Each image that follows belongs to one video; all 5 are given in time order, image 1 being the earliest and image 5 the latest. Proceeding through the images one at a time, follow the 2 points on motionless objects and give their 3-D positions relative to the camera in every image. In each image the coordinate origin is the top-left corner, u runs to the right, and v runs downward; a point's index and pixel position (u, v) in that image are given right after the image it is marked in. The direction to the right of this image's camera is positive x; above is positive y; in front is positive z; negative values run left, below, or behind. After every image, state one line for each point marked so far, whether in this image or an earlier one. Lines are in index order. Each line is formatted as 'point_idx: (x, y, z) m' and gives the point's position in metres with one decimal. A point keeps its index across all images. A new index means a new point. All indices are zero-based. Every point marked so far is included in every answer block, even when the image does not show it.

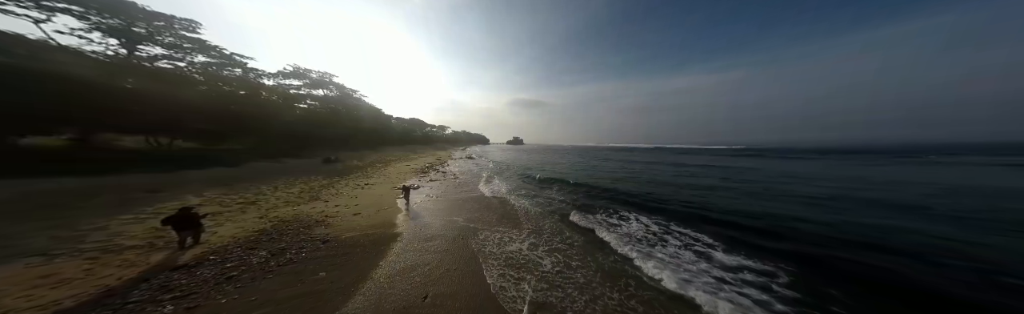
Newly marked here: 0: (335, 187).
0: (-14.2, -2.5, +14.8) m
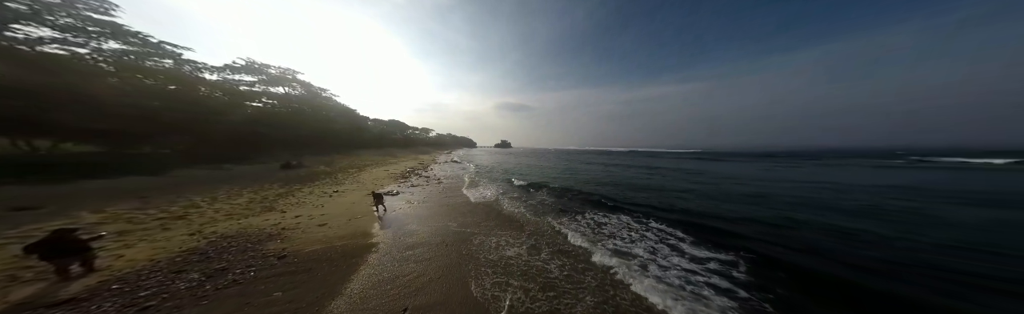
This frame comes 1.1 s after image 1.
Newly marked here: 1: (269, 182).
0: (-15.4, -2.7, +13.1) m
1: (-21.2, -2.2, +15.9) m
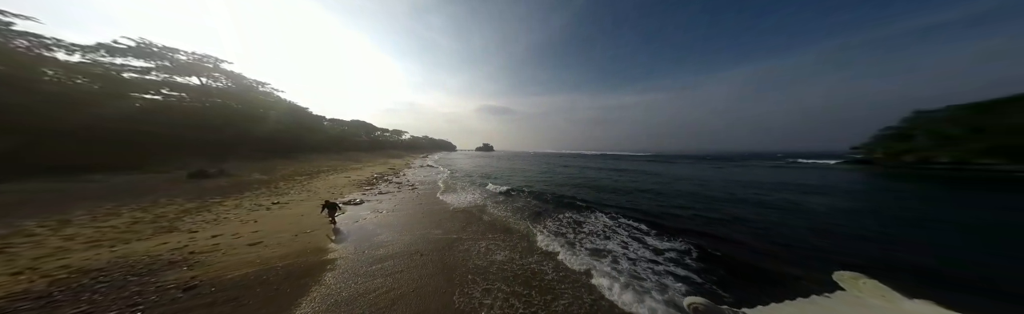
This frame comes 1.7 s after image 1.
0: (-16.8, -3.0, +10.4) m
1: (-22.9, -2.5, +12.3) m
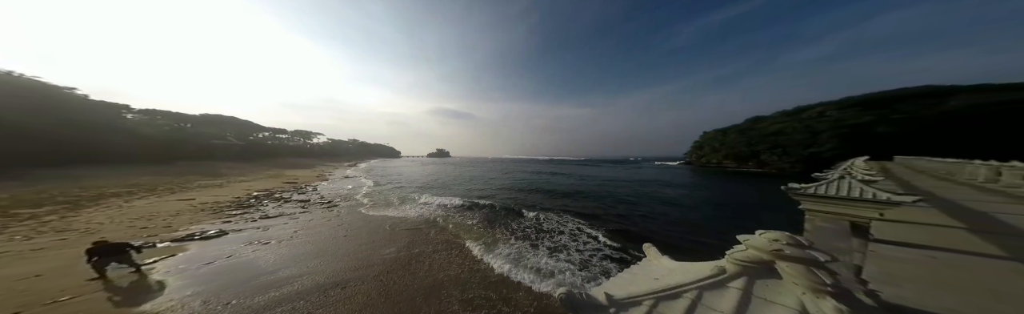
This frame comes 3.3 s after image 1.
0: (-18.2, -3.0, +3.4) m
1: (-24.6, -2.7, +3.0) m
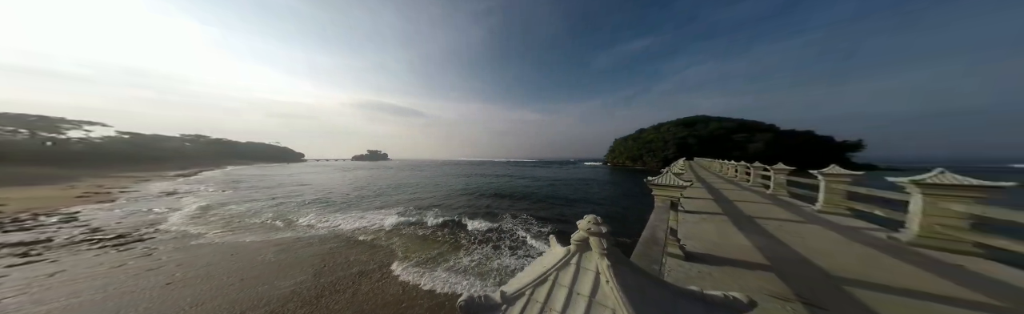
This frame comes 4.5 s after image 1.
0: (-18.3, -3.2, -2.8) m
1: (-24.2, -3.0, -5.4) m
